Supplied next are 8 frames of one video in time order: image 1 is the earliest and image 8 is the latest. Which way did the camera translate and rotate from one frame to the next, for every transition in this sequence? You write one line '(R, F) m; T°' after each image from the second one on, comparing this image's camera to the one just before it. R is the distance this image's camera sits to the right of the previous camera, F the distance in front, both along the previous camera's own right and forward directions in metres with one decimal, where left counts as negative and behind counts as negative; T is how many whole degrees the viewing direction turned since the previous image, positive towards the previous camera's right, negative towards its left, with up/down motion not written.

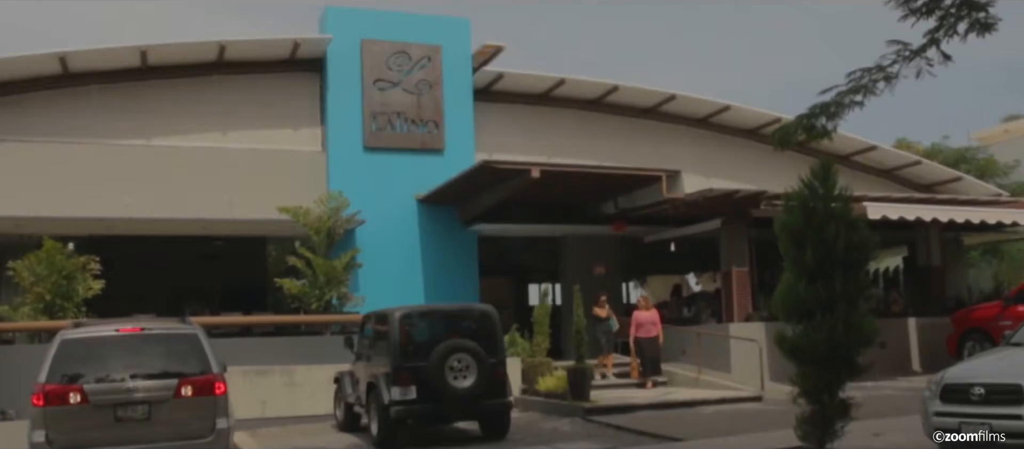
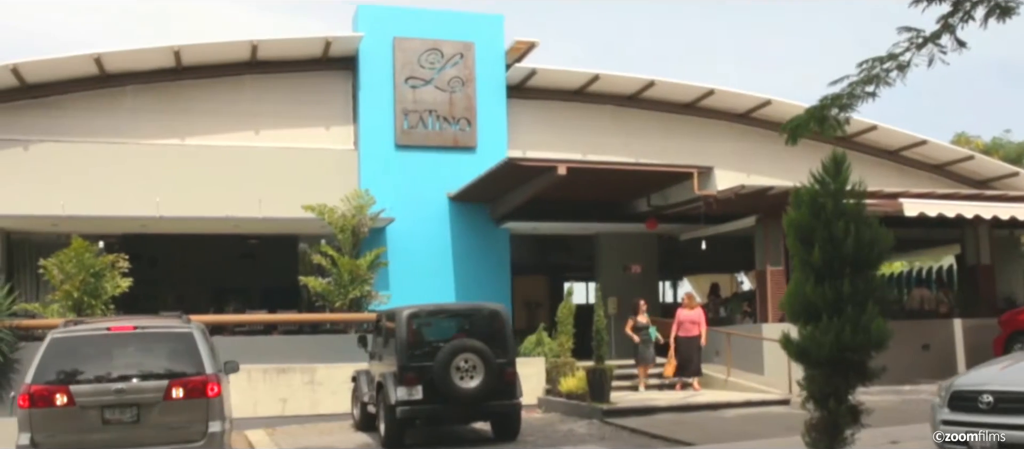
(+0.7, +0.2) m; -4°
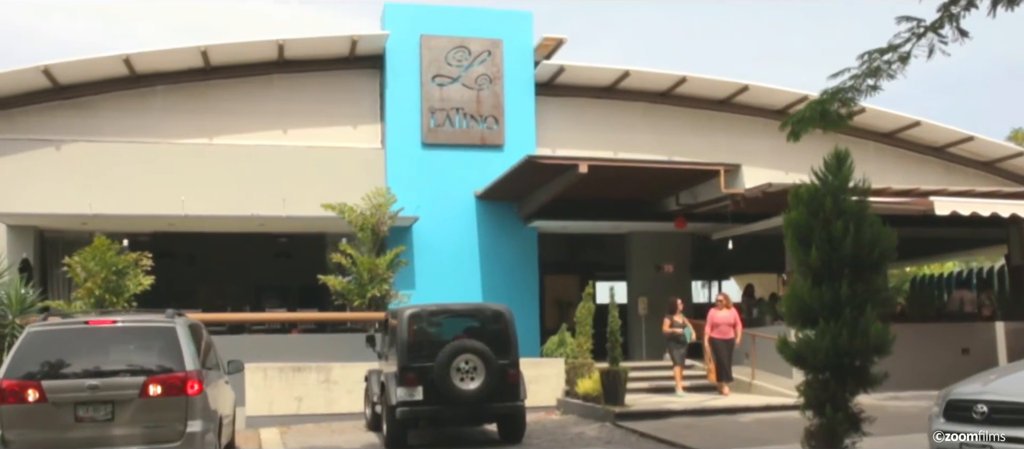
(+0.8, +0.2) m; -4°
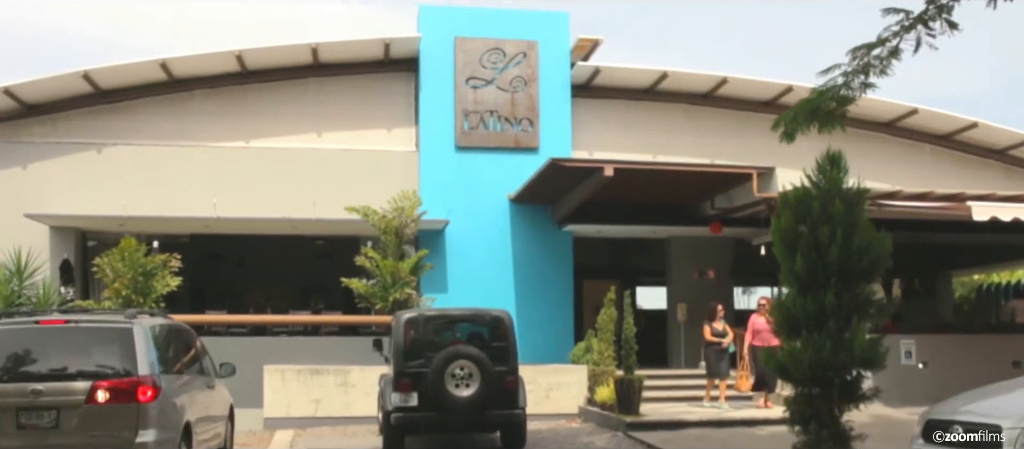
(+1.1, +0.3) m; -5°
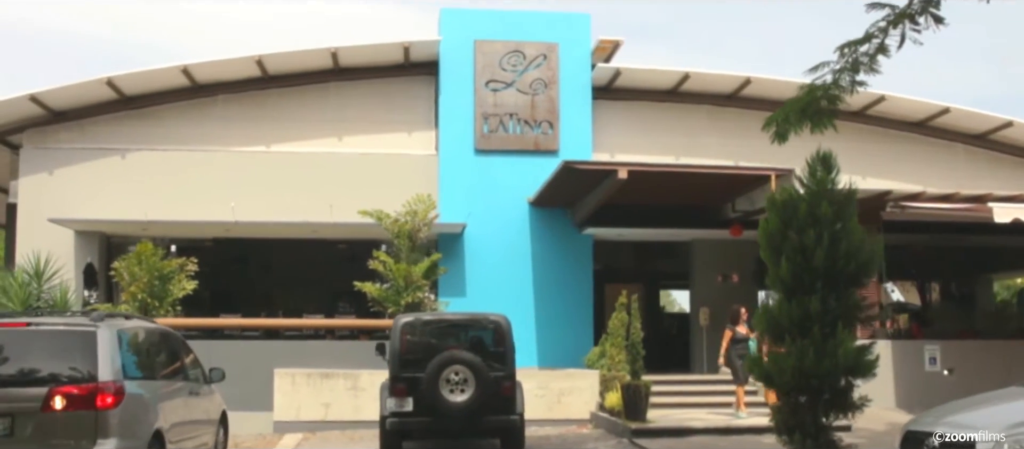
(+0.7, +0.2) m; -3°
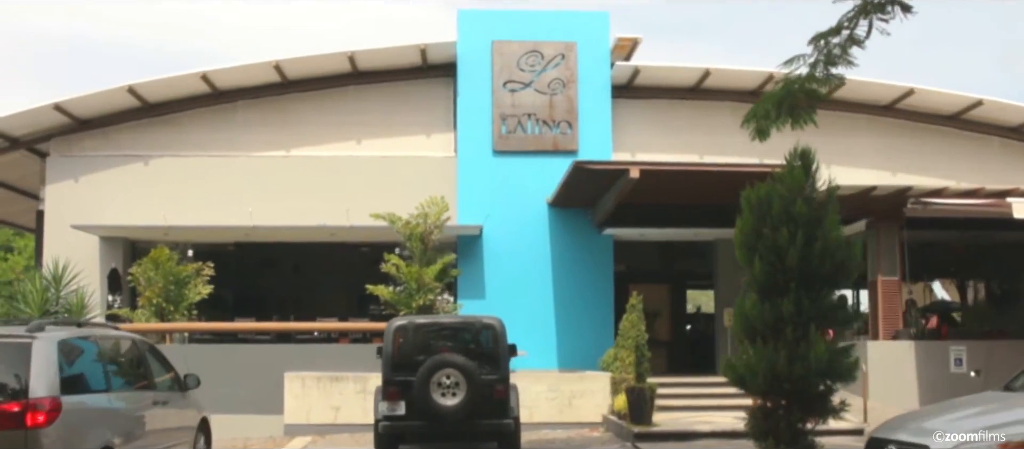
(+0.8, +0.2) m; -3°
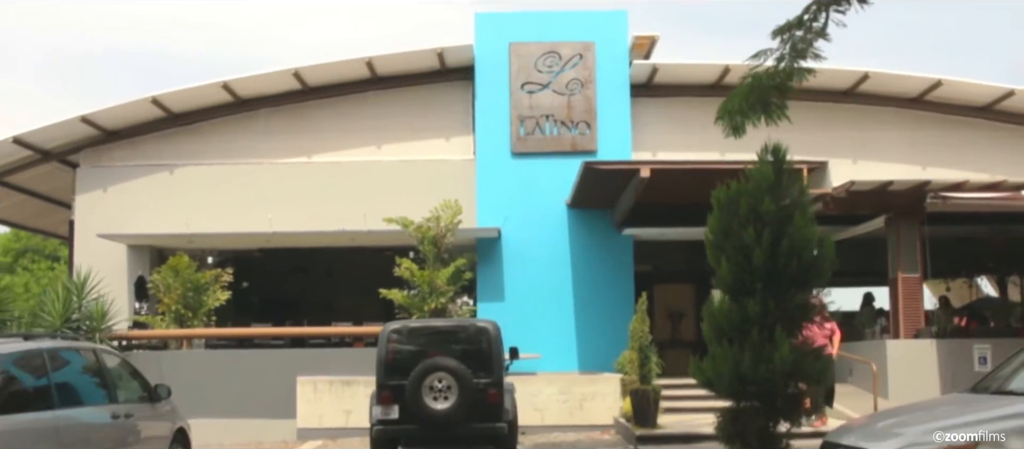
(+0.9, +0.1) m; -4°
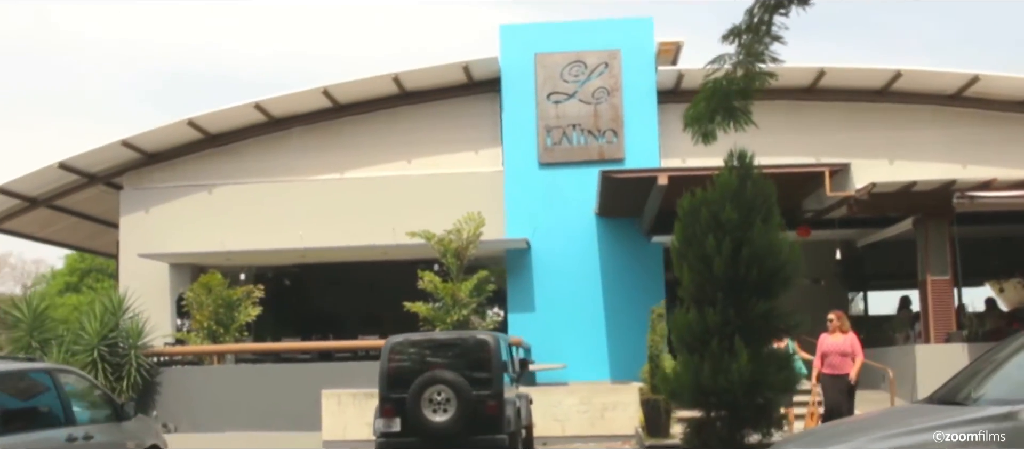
(+1.0, 0.0) m; -4°
